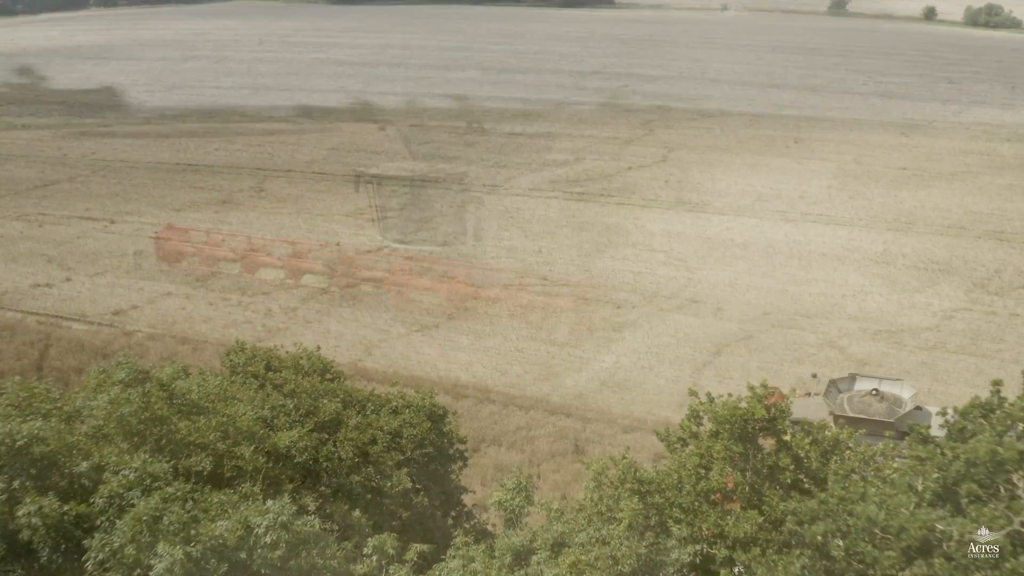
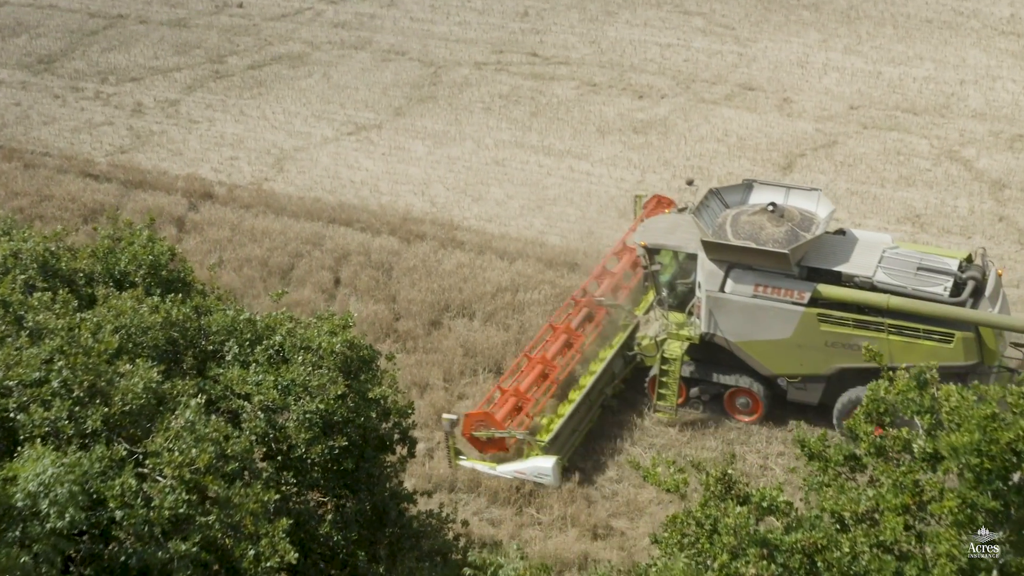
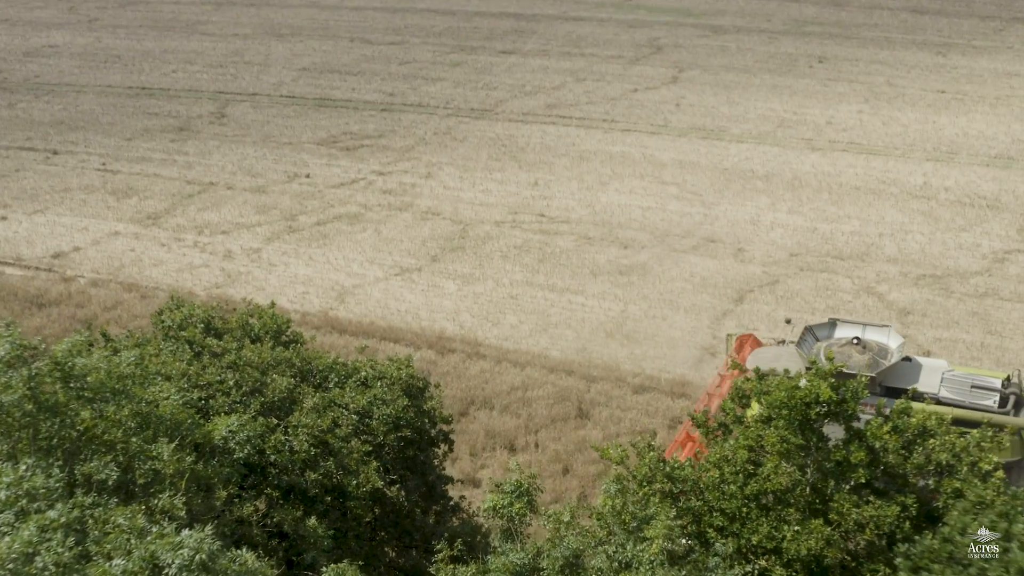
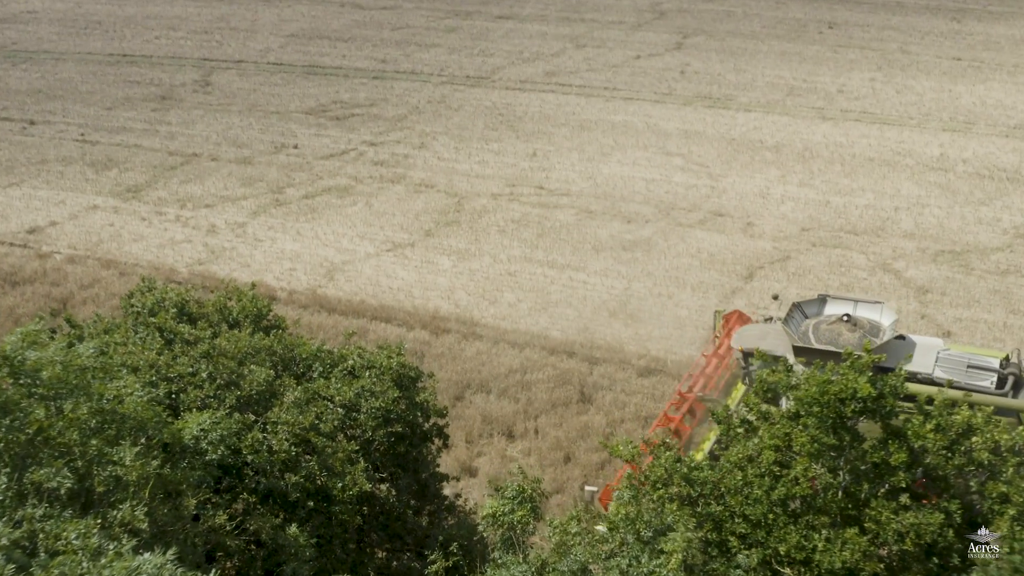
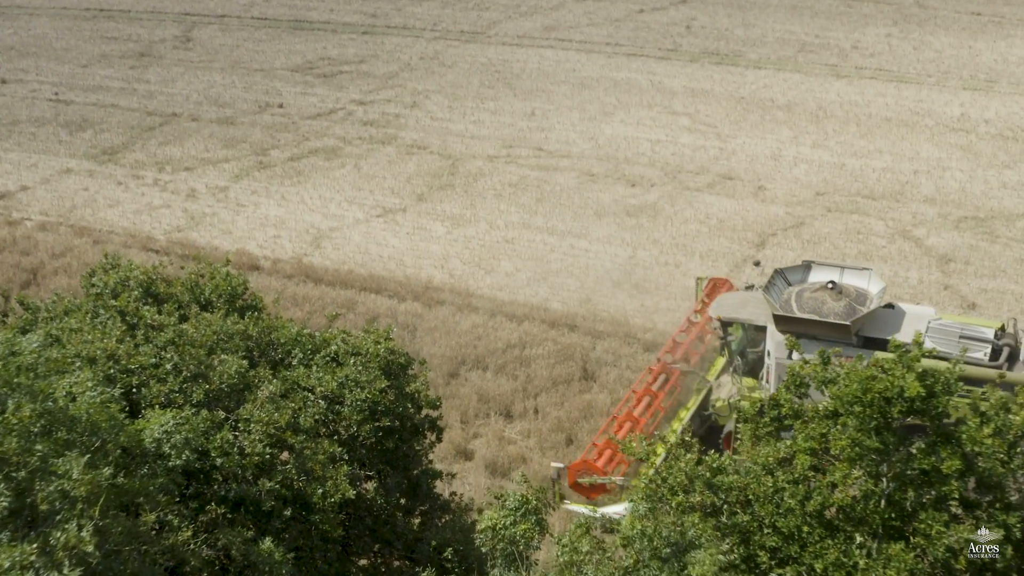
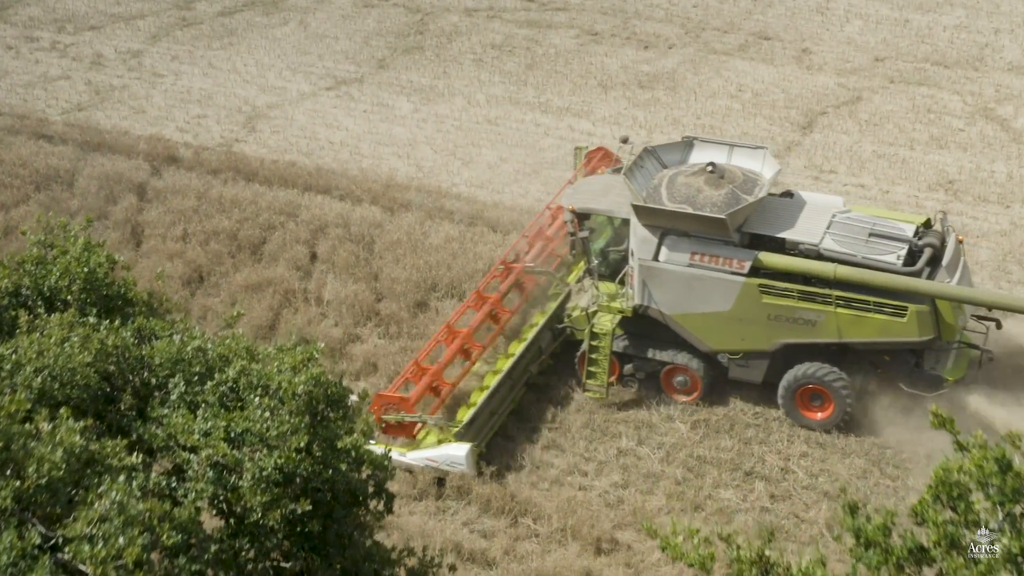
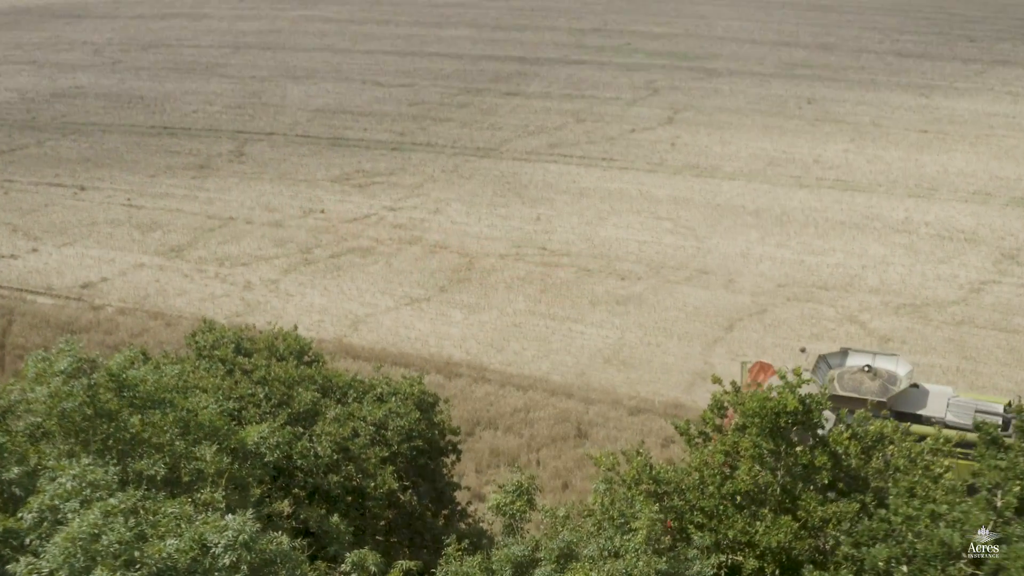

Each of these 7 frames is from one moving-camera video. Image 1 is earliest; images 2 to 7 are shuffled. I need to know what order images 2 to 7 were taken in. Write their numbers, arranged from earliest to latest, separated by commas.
7, 3, 4, 5, 2, 6
